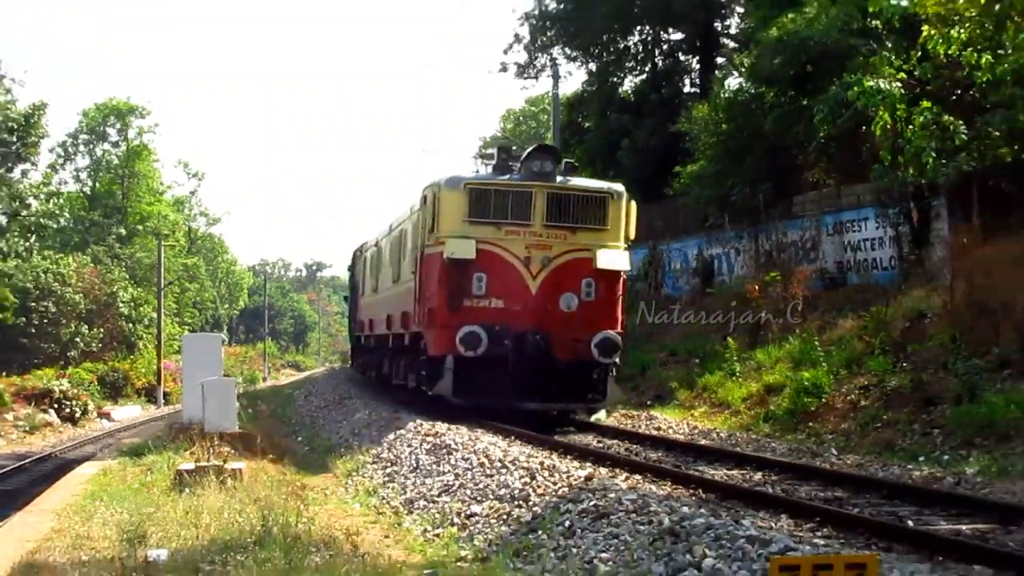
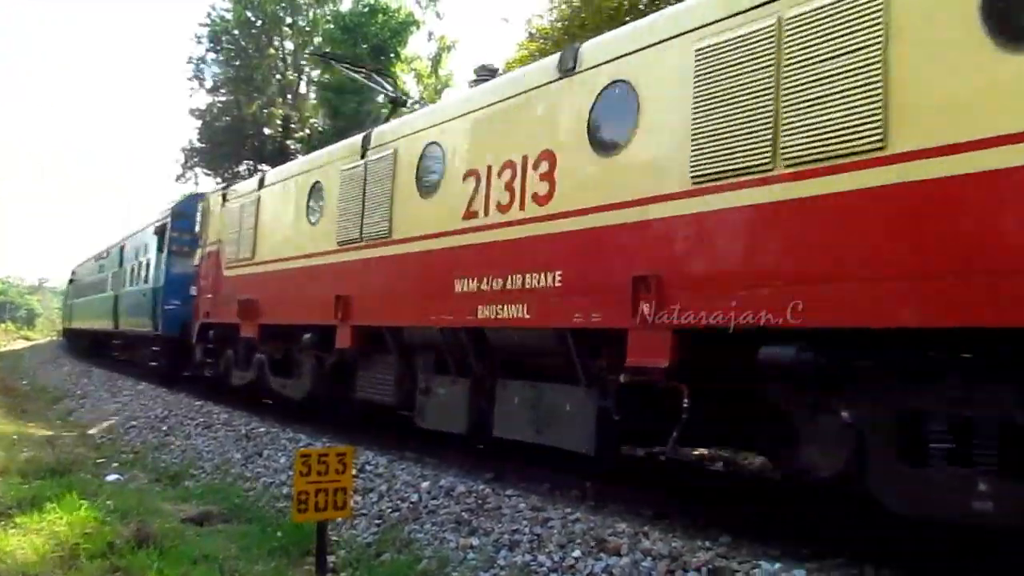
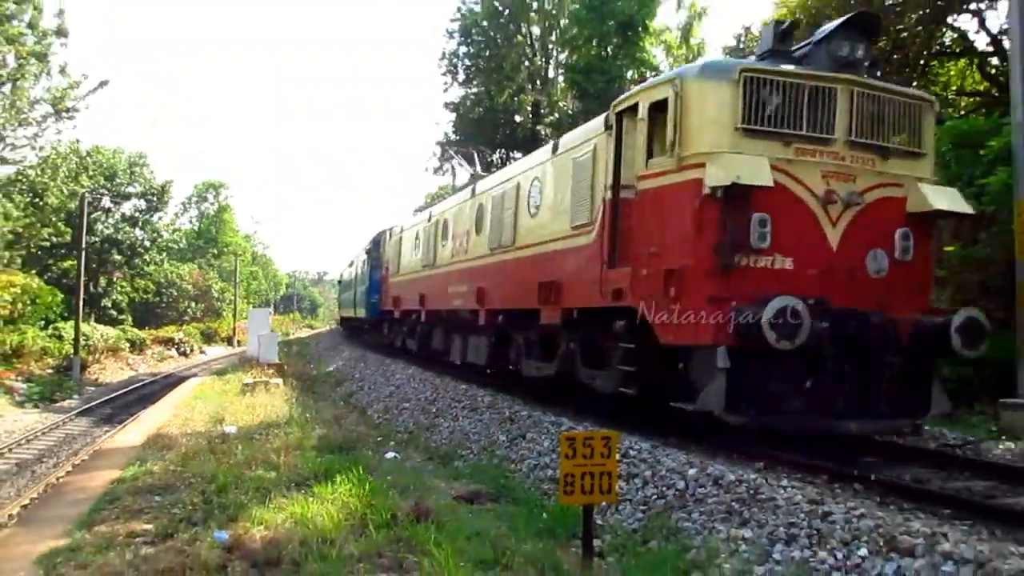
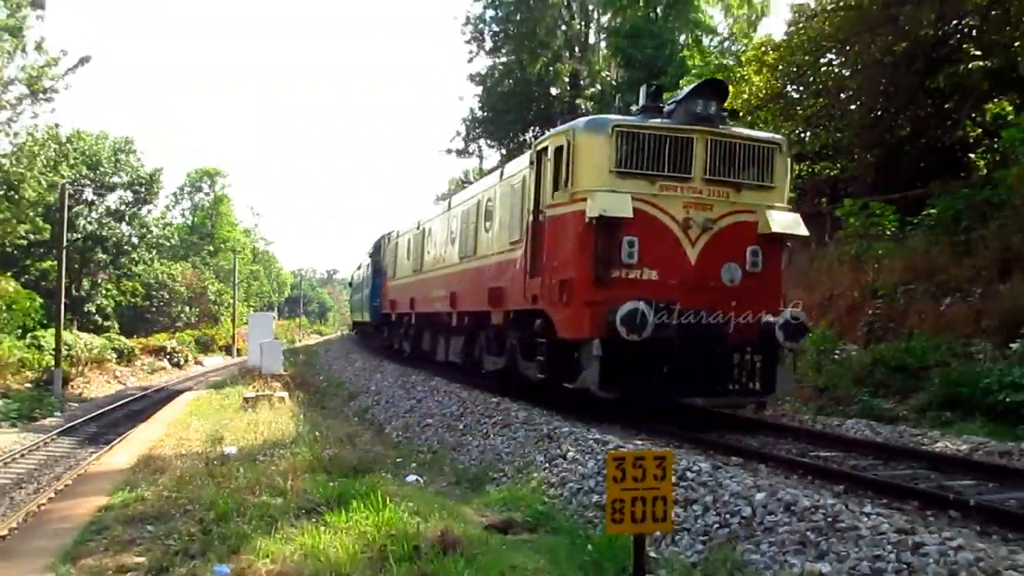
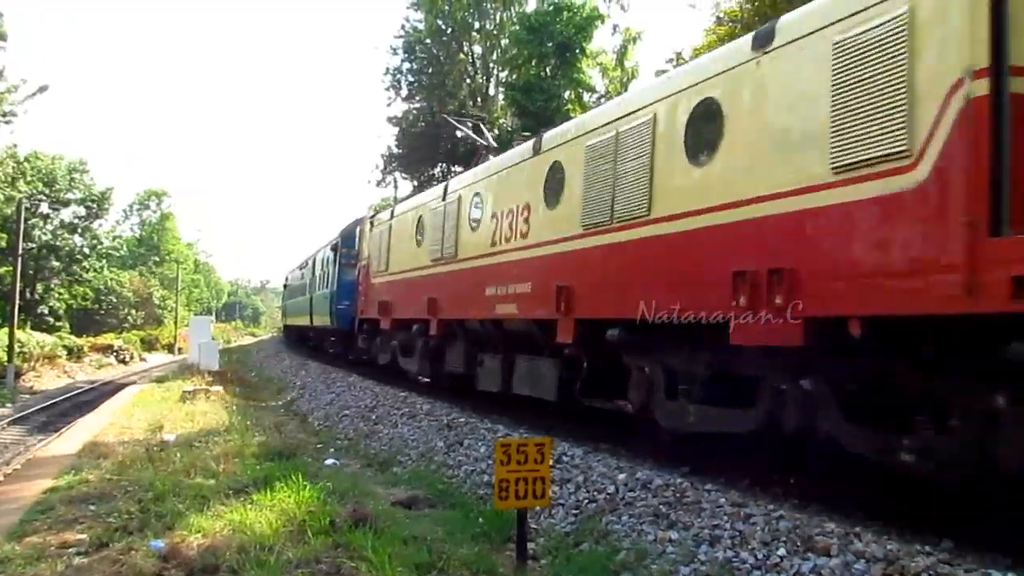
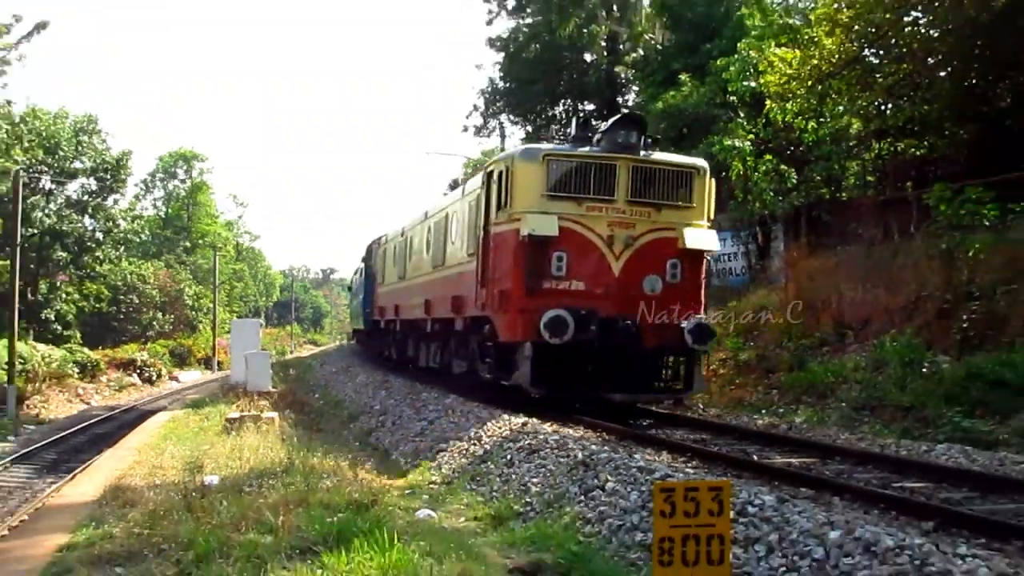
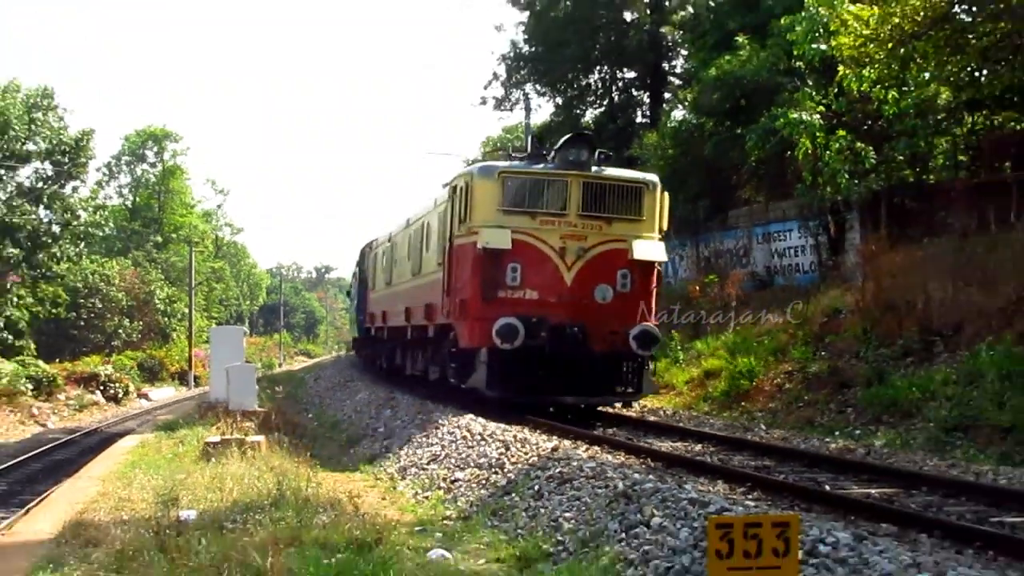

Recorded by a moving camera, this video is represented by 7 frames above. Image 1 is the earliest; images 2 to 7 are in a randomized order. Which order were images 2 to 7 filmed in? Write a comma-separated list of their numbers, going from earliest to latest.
7, 6, 4, 3, 5, 2
